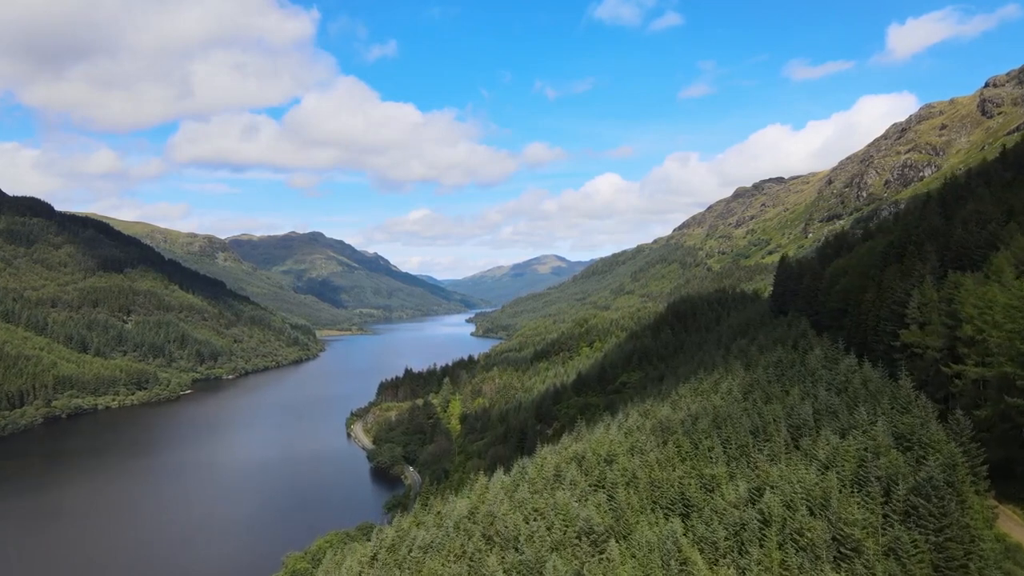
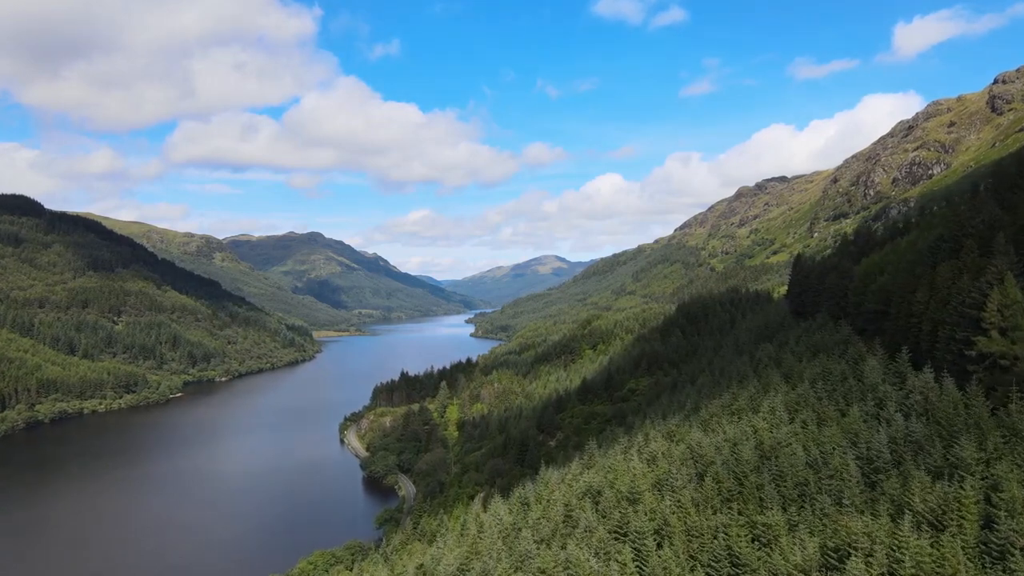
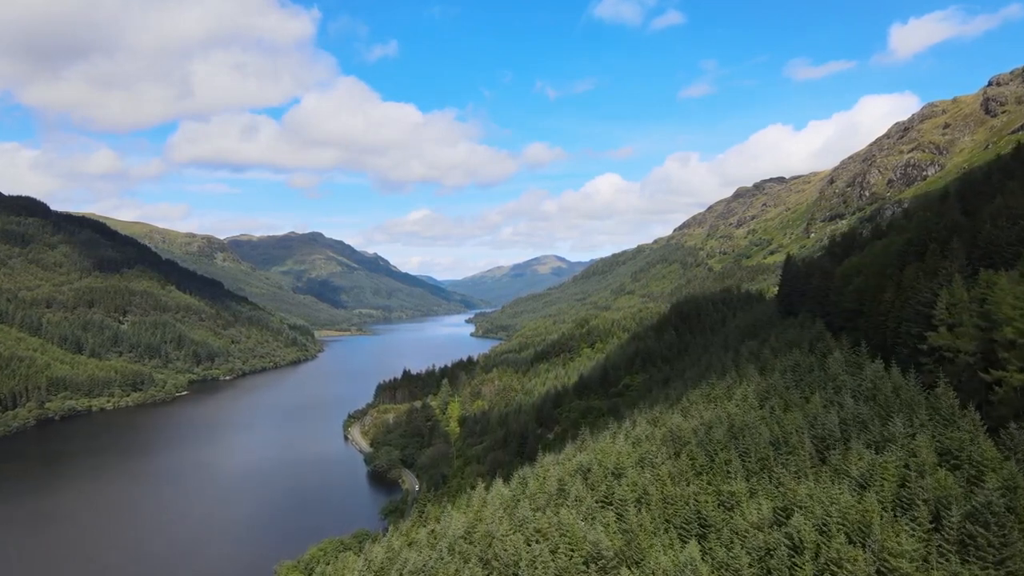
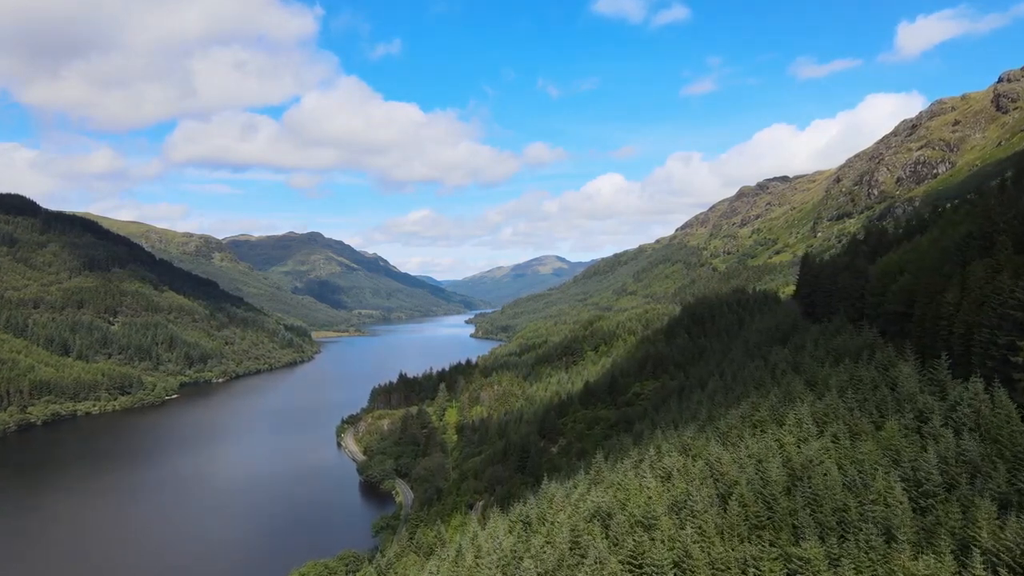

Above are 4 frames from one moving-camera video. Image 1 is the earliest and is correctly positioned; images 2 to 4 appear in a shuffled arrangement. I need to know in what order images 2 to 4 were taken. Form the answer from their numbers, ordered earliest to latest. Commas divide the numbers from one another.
3, 2, 4
